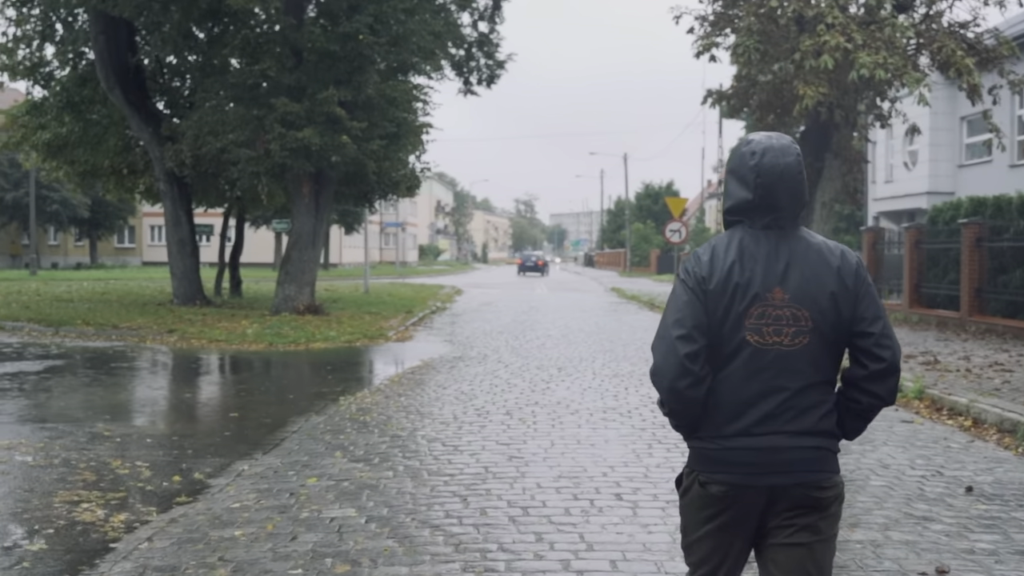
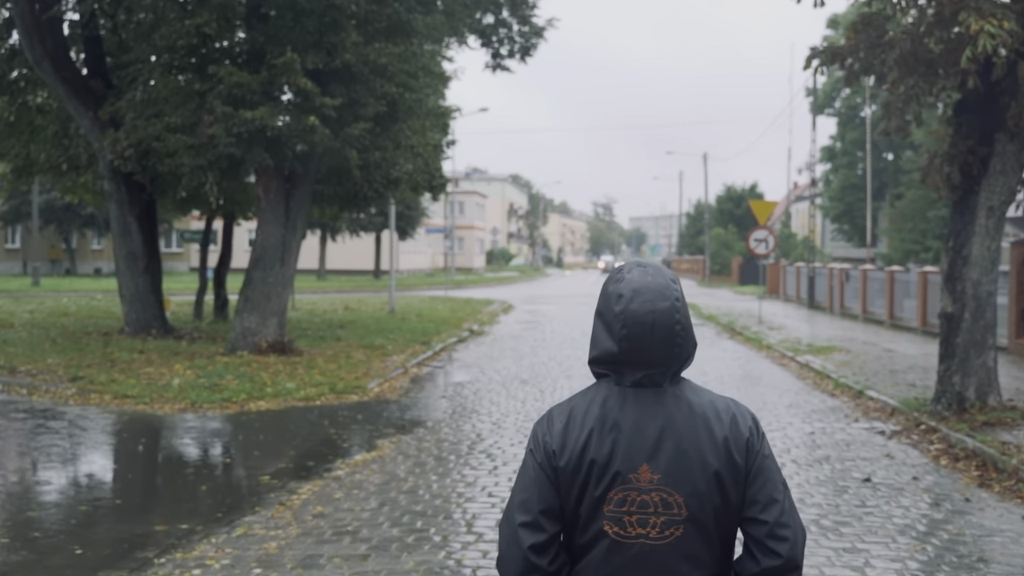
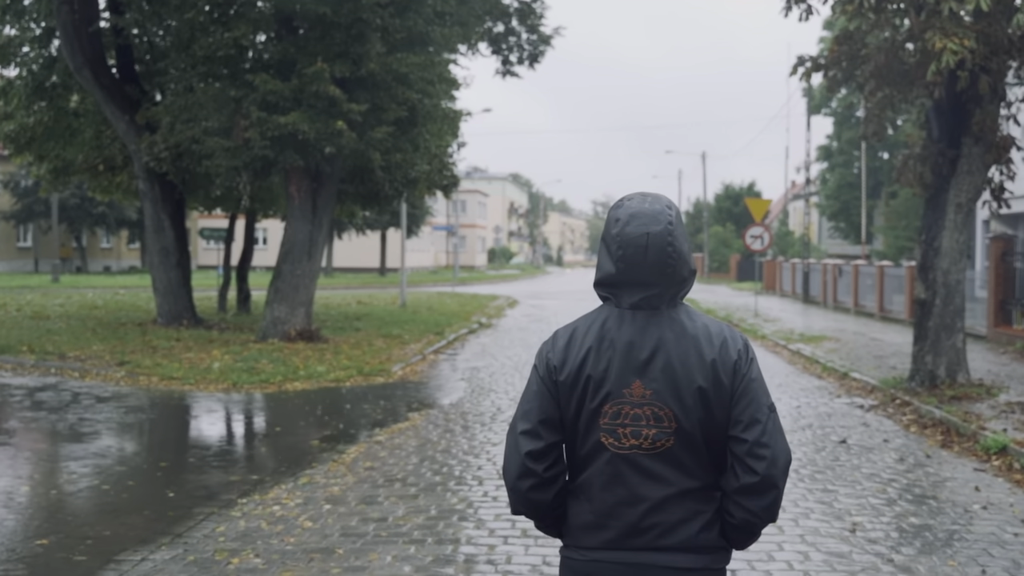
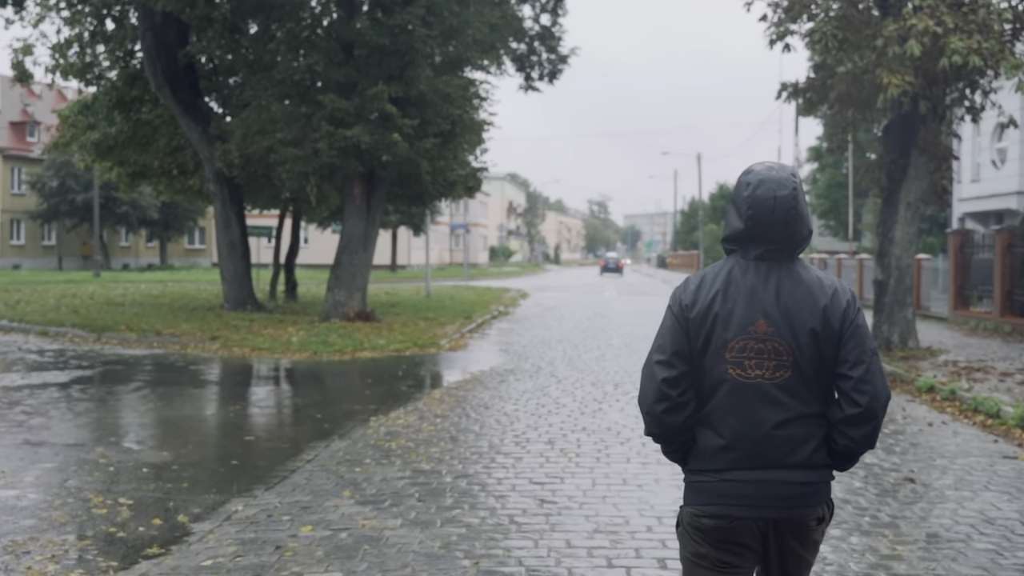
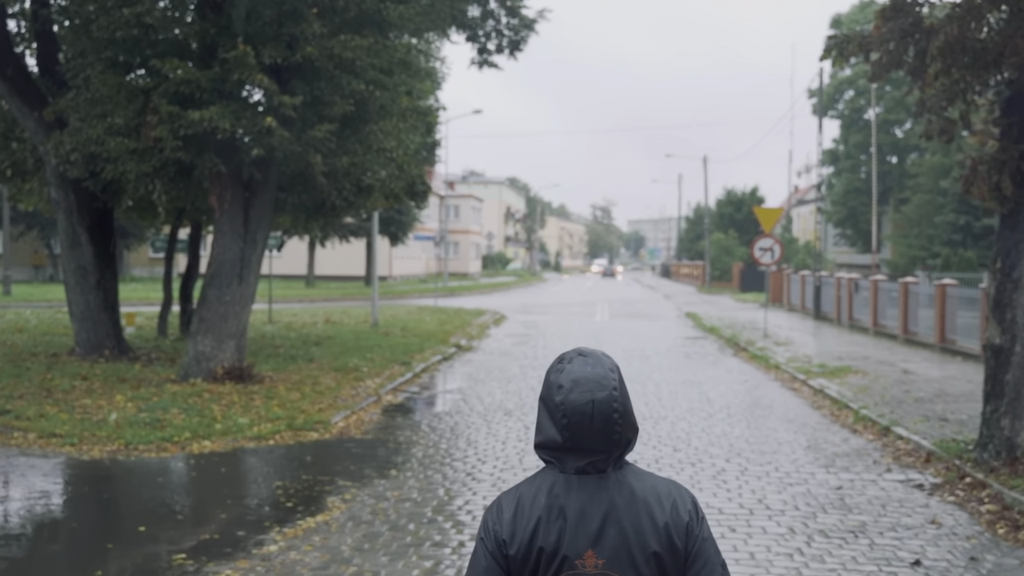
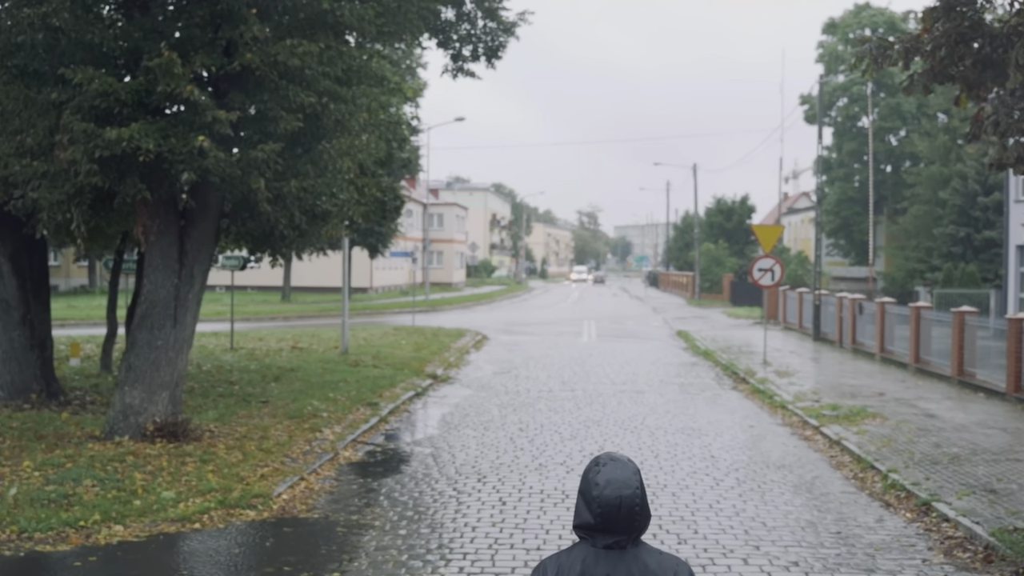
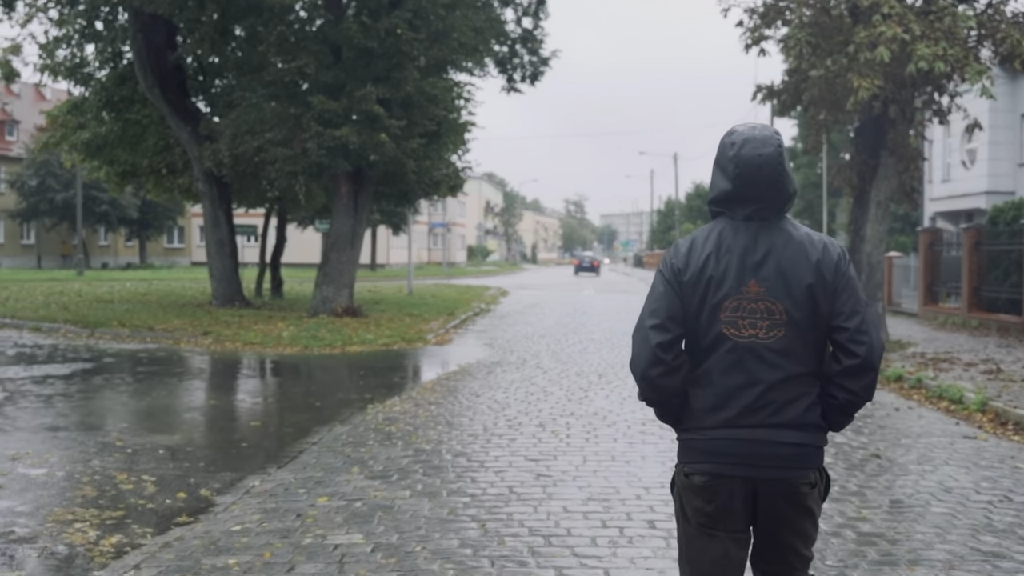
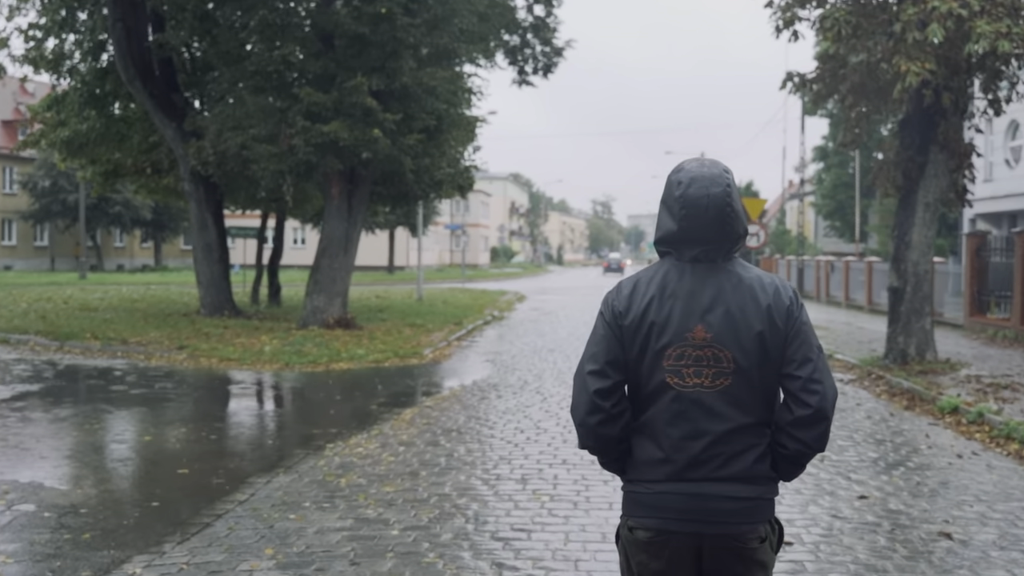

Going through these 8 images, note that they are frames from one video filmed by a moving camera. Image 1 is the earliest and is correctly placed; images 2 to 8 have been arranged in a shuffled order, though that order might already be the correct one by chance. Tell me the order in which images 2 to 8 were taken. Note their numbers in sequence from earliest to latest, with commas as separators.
7, 4, 8, 3, 2, 5, 6
